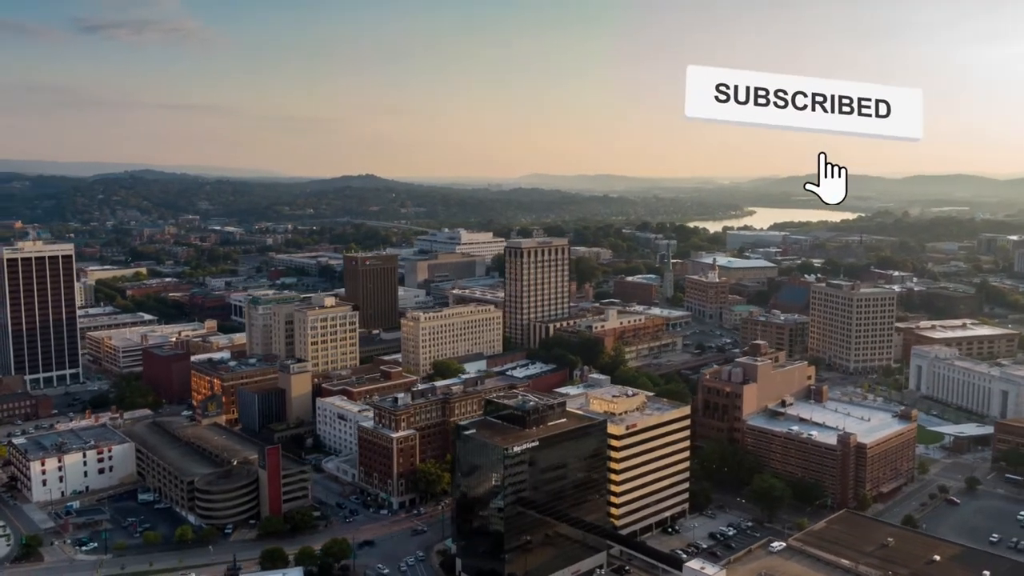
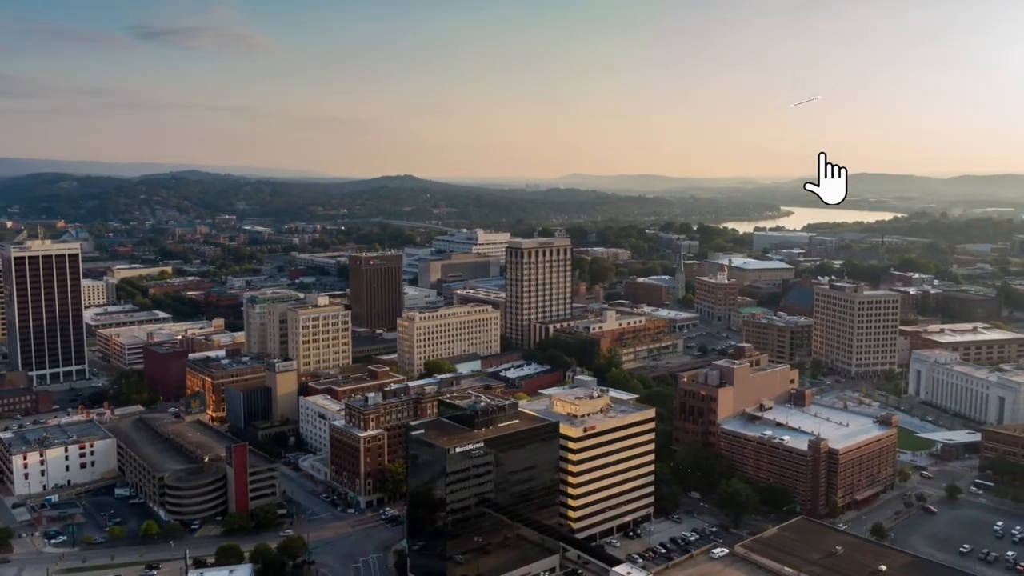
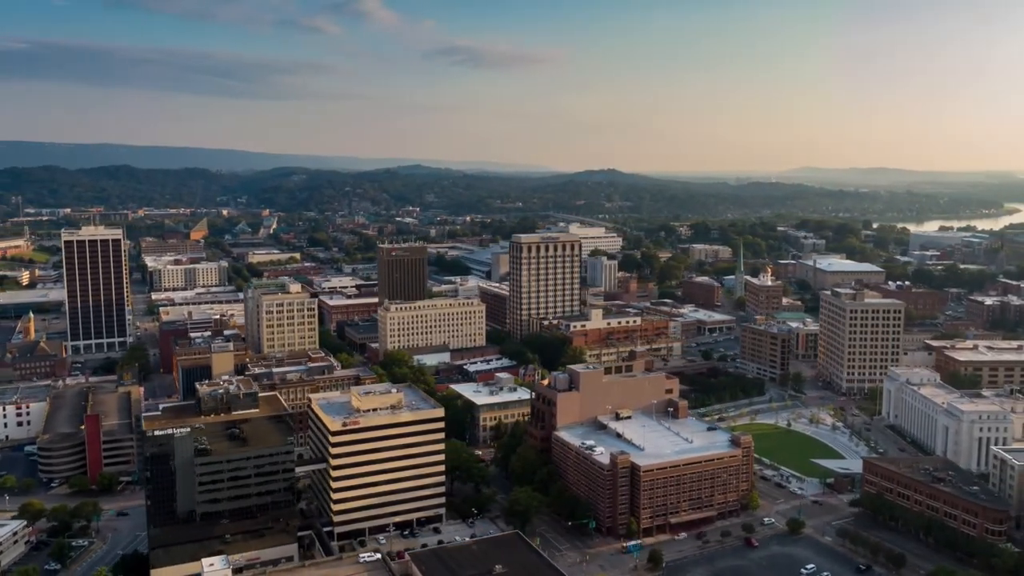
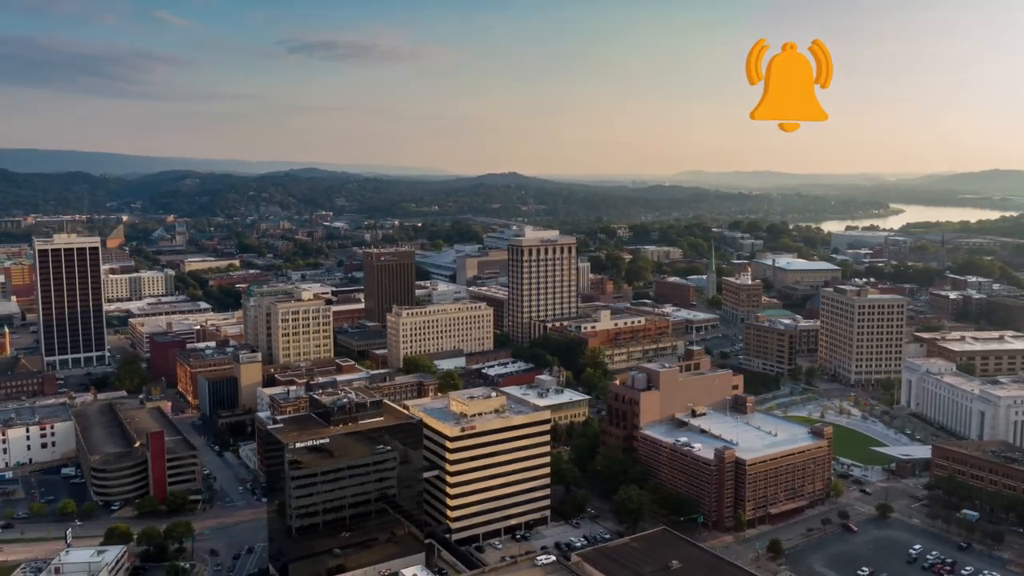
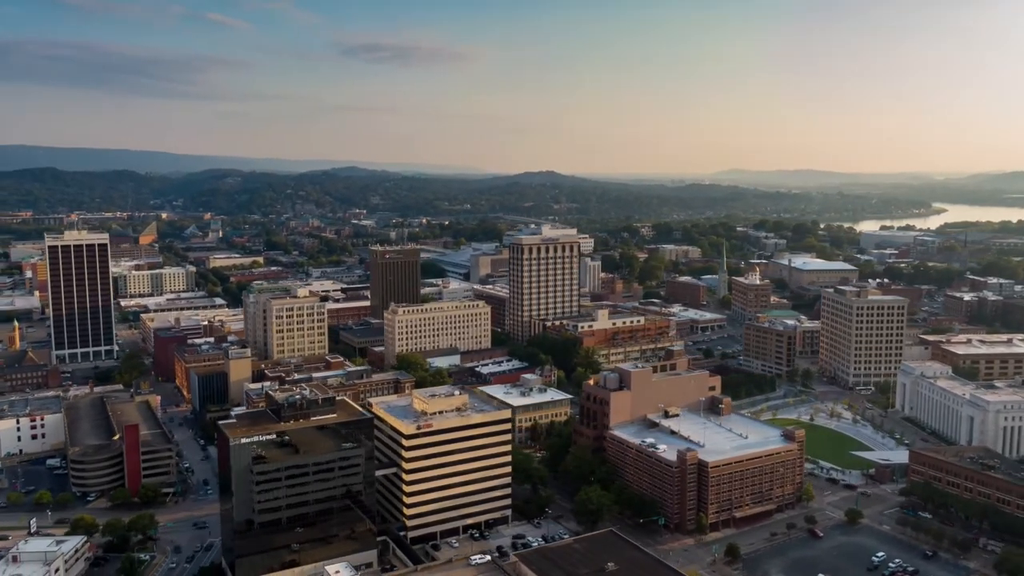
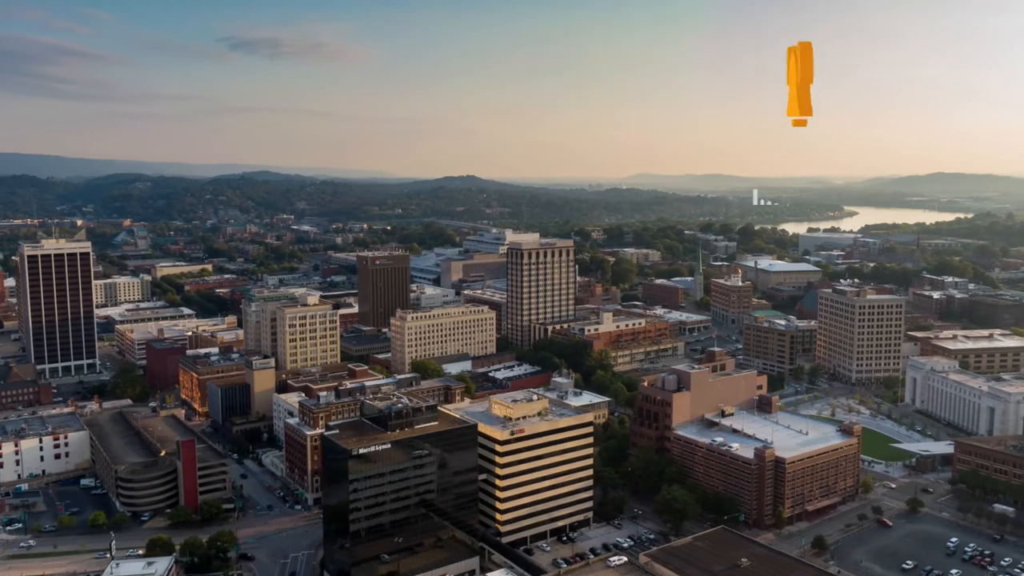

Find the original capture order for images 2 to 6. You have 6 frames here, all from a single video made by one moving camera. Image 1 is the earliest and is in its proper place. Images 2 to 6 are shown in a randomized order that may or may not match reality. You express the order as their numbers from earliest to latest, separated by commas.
2, 6, 4, 5, 3
